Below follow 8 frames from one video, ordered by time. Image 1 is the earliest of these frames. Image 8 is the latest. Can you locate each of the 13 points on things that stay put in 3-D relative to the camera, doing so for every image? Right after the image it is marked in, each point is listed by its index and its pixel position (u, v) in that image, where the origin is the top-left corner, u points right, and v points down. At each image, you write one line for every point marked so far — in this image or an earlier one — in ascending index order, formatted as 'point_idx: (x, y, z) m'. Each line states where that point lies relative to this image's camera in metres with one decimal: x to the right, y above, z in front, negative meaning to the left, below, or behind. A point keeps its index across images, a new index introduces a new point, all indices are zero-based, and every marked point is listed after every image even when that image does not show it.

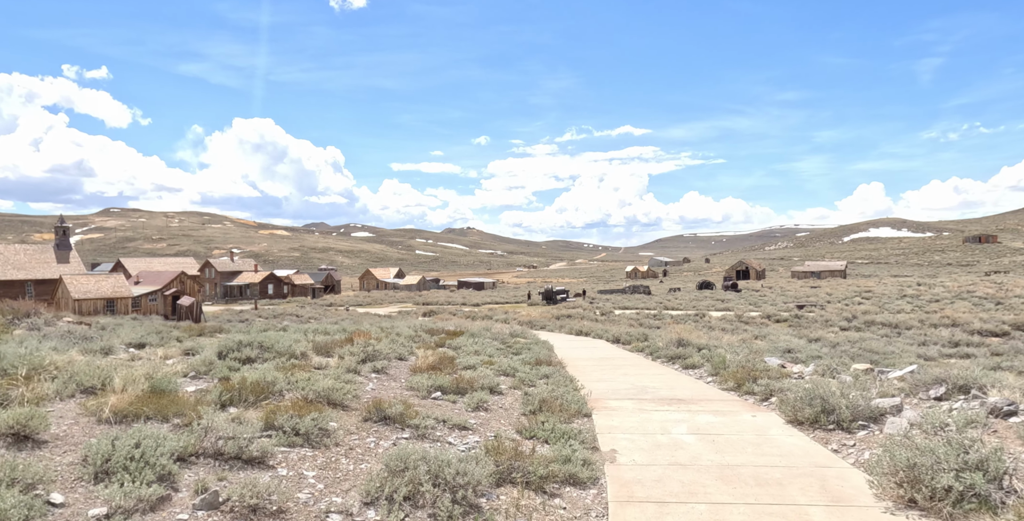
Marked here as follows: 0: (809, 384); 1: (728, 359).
0: (+5.4, -2.3, +12.9) m
1: (+5.7, -2.6, +18.3) m
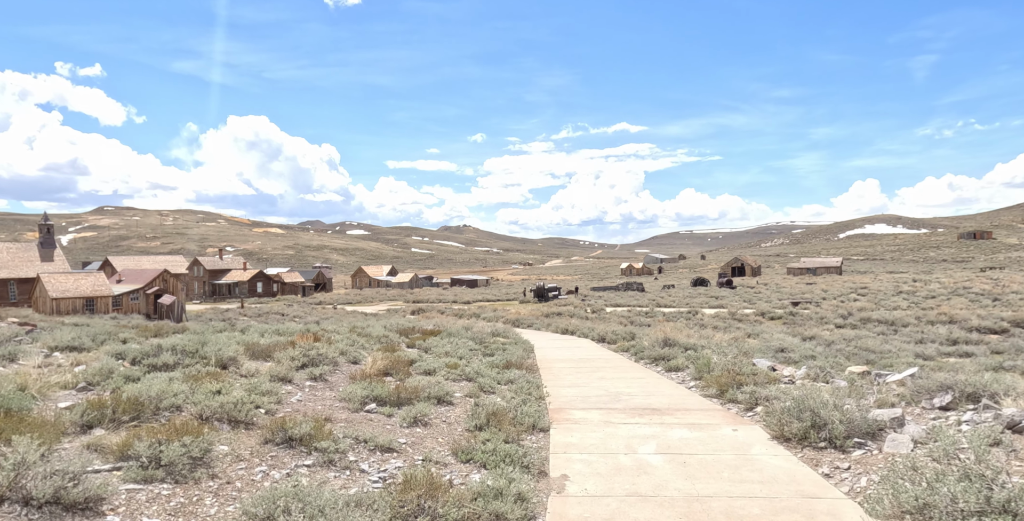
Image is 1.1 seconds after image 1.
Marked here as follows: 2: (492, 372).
0: (+4.7, -2.2, +11.5) m
1: (+4.9, -2.4, +17.0) m
2: (-0.4, -2.4, +15.2) m
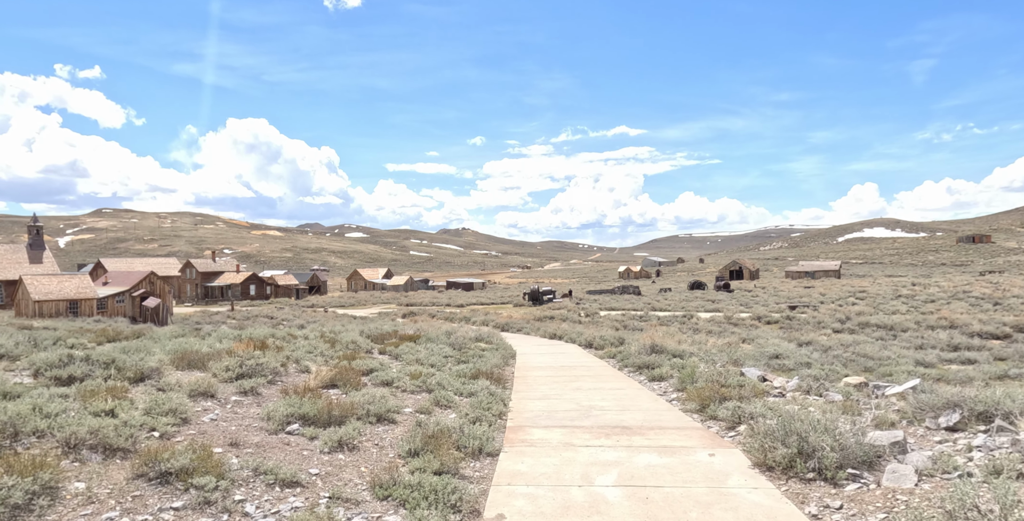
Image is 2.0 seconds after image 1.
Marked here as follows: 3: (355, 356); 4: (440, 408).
0: (+4.0, -2.2, +10.3) m
1: (+4.3, -2.5, +15.8) m
2: (-1.1, -2.4, +14.0) m
3: (-3.7, -2.3, +16.5) m
4: (-1.1, -2.4, +11.2) m
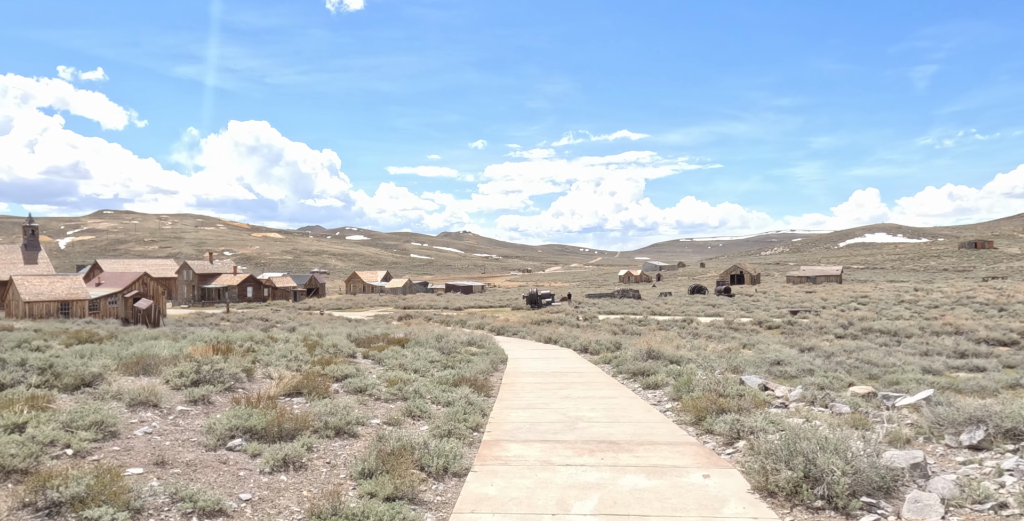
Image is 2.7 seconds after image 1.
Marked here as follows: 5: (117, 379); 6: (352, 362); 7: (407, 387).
0: (+3.7, -2.1, +9.4) m
1: (+4.0, -2.5, +14.8) m
2: (-1.4, -2.4, +13.0) m
3: (-4.1, -2.3, +15.6) m
4: (-1.5, -2.3, +10.3) m
5: (-5.7, -1.7, +10.2) m
6: (-4.0, -2.5, +17.2) m
7: (-2.0, -2.4, +13.3) m
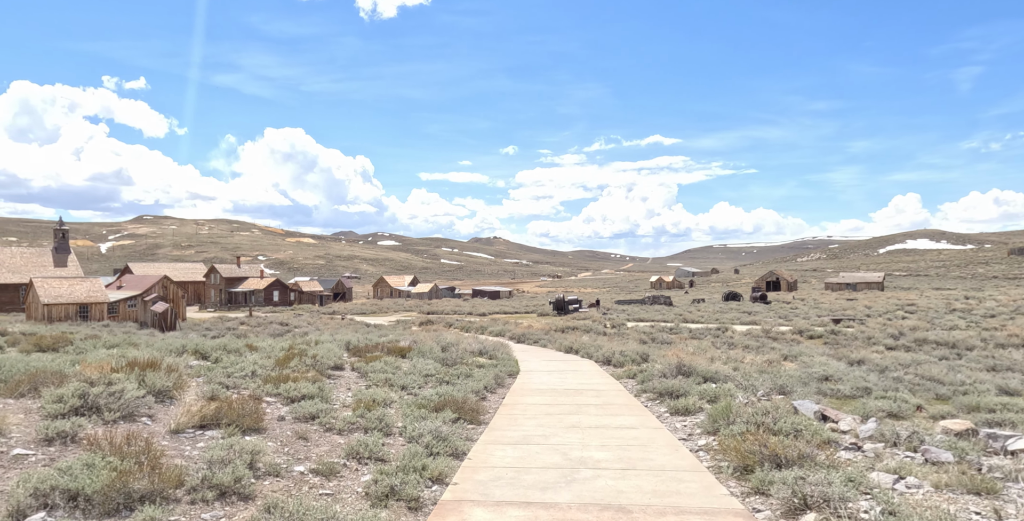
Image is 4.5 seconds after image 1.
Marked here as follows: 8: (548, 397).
0: (+3.4, -2.1, +6.6) m
1: (+3.9, -2.4, +12.1) m
2: (-1.5, -2.3, +10.5) m
3: (-4.1, -2.2, +13.1) m
4: (-1.7, -2.2, +7.7) m
5: (-5.9, -1.6, +7.9) m
6: (-3.9, -2.5, +14.7) m
7: (-2.1, -2.3, +10.7) m
8: (+0.8, -2.8, +14.6) m
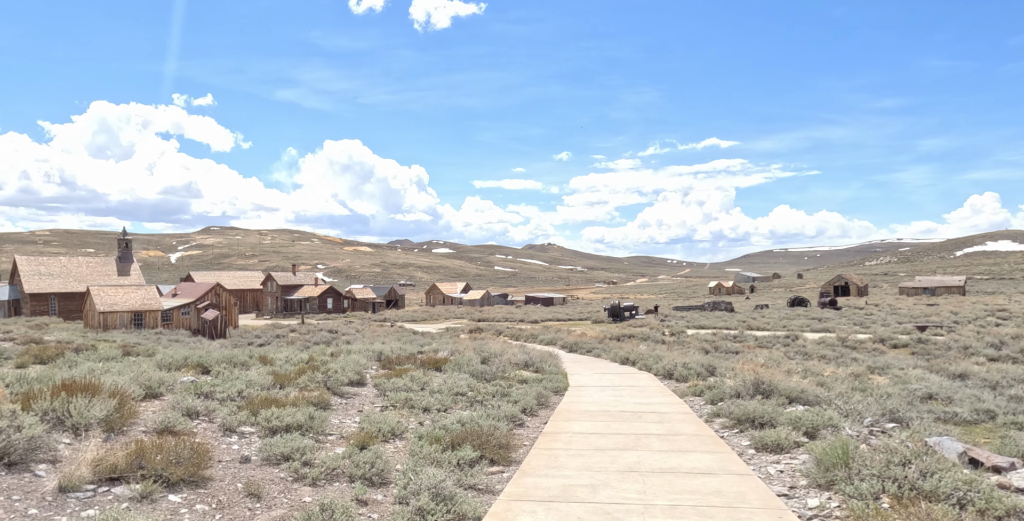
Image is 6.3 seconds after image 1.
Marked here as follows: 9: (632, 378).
0: (+3.5, -1.9, +3.8) m
1: (+4.4, -2.3, +9.2) m
2: (-1.1, -2.2, +8.1) m
3: (-3.4, -2.2, +10.9) m
4: (-1.5, -2.1, +5.3) m
5: (-5.7, -1.5, +5.8) m
6: (-3.1, -2.5, +12.5) m
7: (-1.7, -2.2, +8.4) m
8: (+1.5, -2.8, +11.9) m
9: (+3.4, -3.3, +19.9) m
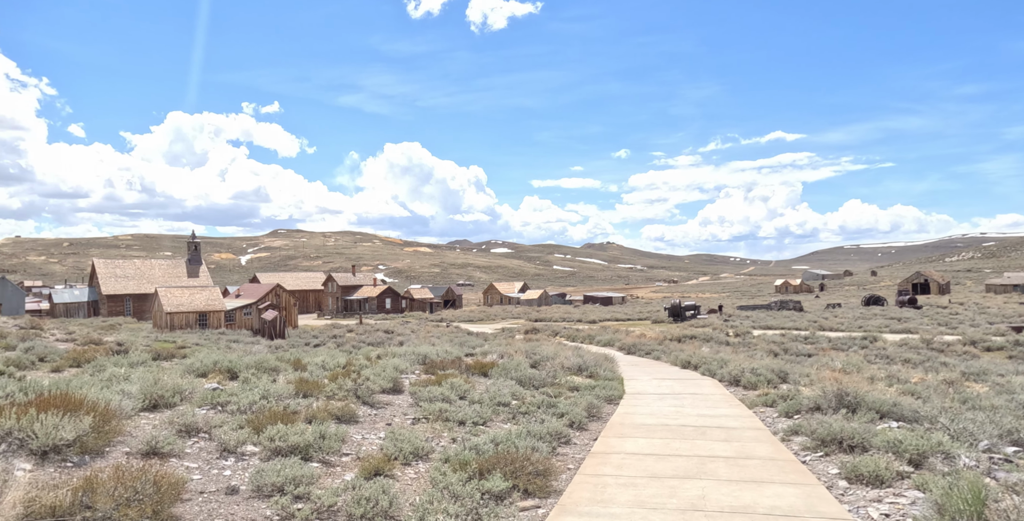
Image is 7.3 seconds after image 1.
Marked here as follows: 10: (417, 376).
0: (+3.5, -1.8, +2.1) m
1: (+4.9, -2.2, +7.5) m
2: (-0.8, -2.2, +6.8) m
3: (-2.8, -2.1, +9.8) m
4: (-1.4, -2.1, +4.1) m
5: (-5.5, -1.5, +4.9) m
6: (-2.4, -2.4, +11.4) m
7: (-1.3, -2.2, +7.1) m
8: (+2.2, -2.7, +10.4) m
9: (+4.7, -3.2, +18.2) m
10: (-2.2, -2.7, +16.8) m
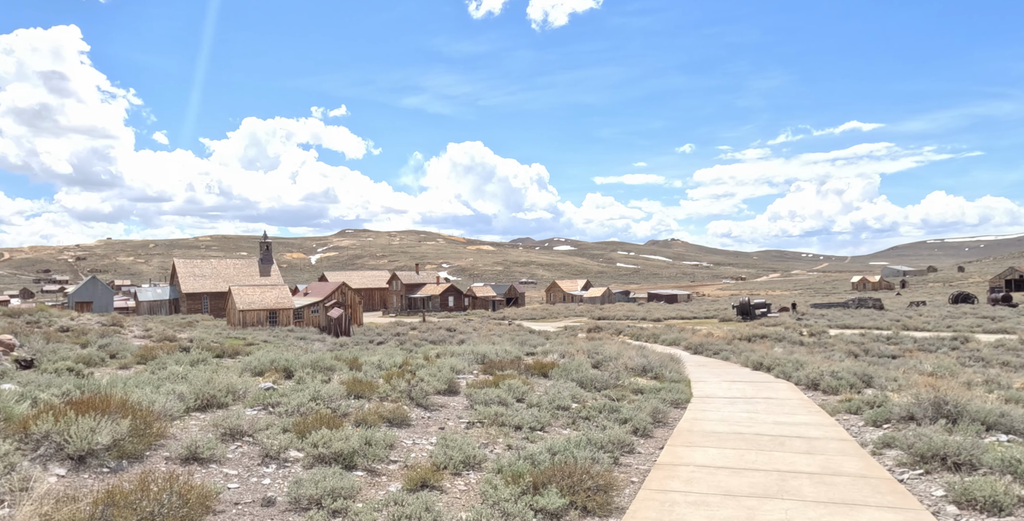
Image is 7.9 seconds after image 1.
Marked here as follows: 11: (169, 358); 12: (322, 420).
0: (+3.6, -1.7, +1.2) m
1: (+5.4, -2.1, +6.4) m
2: (-0.2, -2.1, +6.2) m
3: (-2.0, -2.1, +9.4) m
4: (-1.1, -2.0, +3.6) m
5: (-5.2, -1.5, +4.8) m
6: (-1.5, -2.4, +10.9) m
7: (-0.8, -2.2, +6.6) m
8: (+3.0, -2.6, +9.6) m
9: (+6.2, -3.1, +17.1) m
10: (-0.8, -2.7, +16.3) m
11: (-7.8, -2.2, +15.9) m
12: (-2.2, -2.0, +8.5) m
